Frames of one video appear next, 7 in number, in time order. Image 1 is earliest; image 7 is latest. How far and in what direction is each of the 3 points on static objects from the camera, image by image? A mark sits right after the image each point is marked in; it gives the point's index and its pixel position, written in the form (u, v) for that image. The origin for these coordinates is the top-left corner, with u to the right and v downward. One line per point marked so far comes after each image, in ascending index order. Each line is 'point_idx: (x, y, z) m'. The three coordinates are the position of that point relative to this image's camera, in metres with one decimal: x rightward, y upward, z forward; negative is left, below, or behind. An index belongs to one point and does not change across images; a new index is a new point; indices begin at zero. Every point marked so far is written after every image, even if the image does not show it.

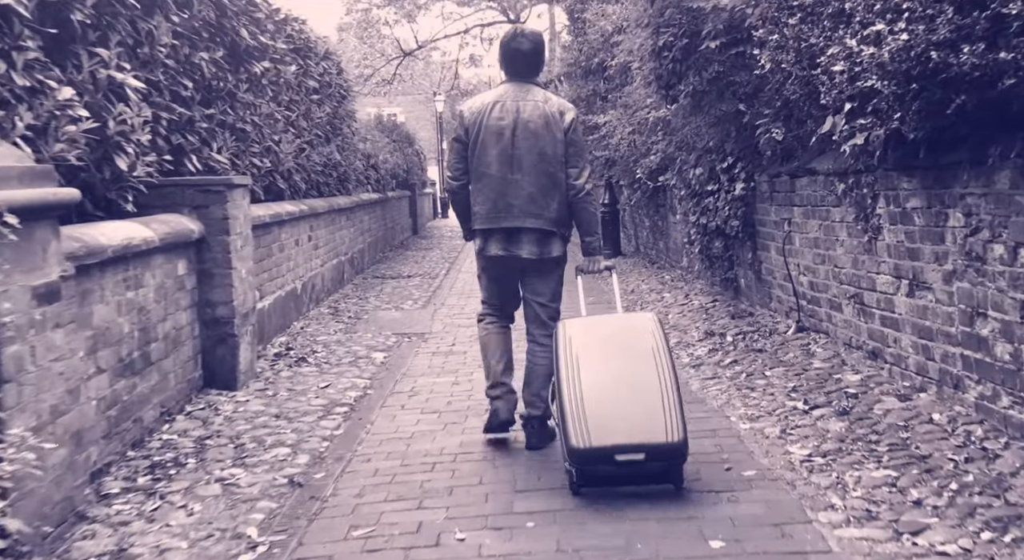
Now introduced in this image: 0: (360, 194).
0: (-2.5, +1.4, +19.5) m
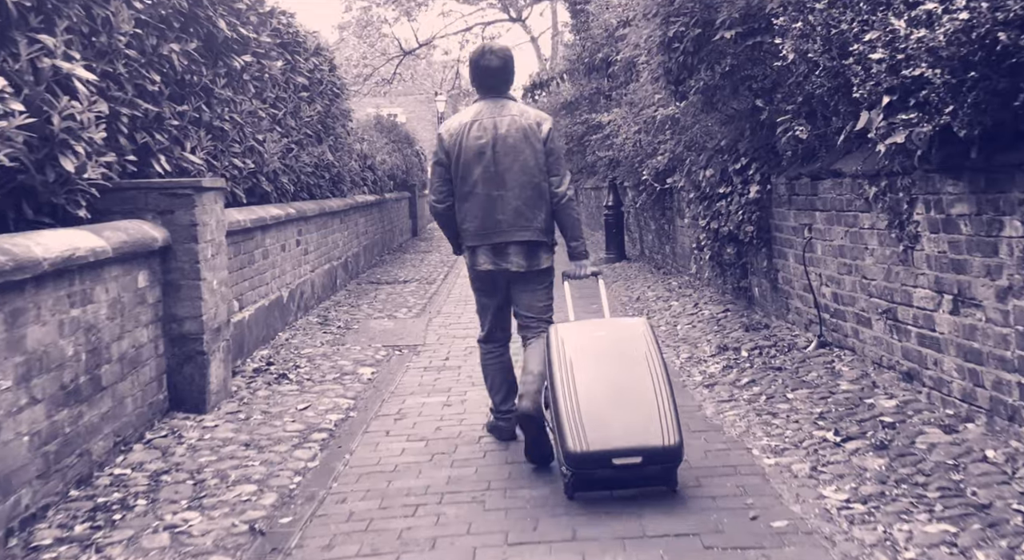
0: (-2.5, +1.4, +18.8) m
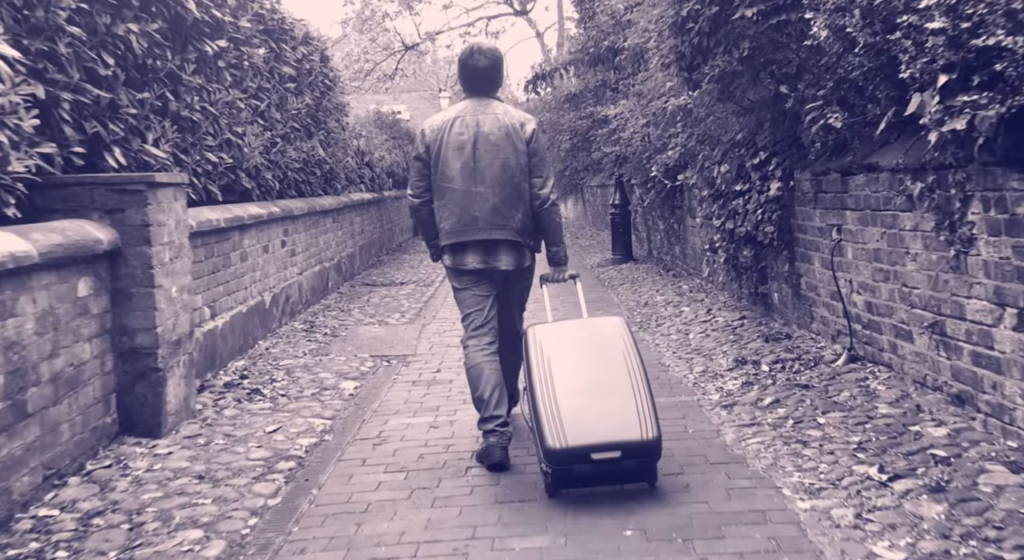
0: (-2.5, +1.3, +18.0) m
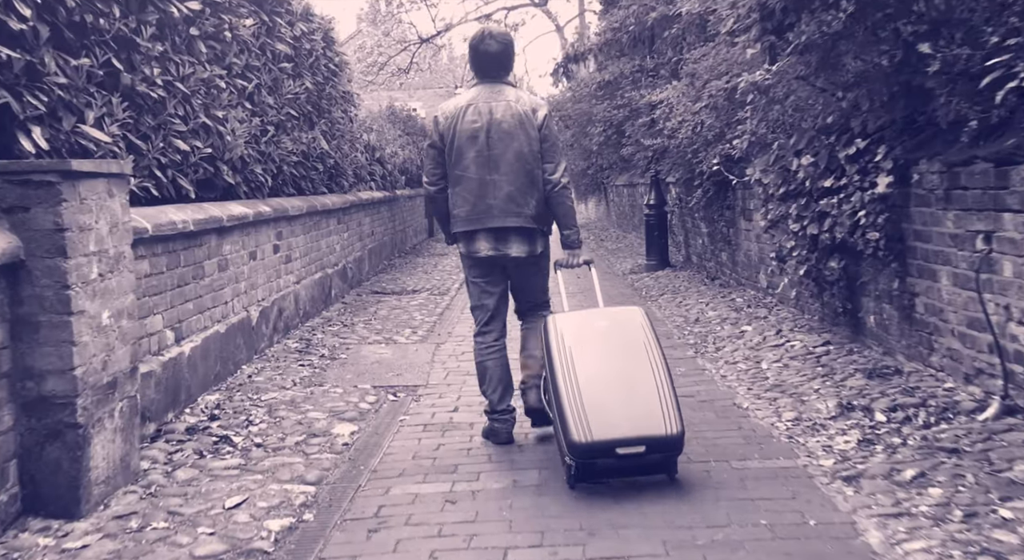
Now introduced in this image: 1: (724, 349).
0: (-2.2, +1.2, +16.3) m
1: (+1.6, -0.5, +8.8) m
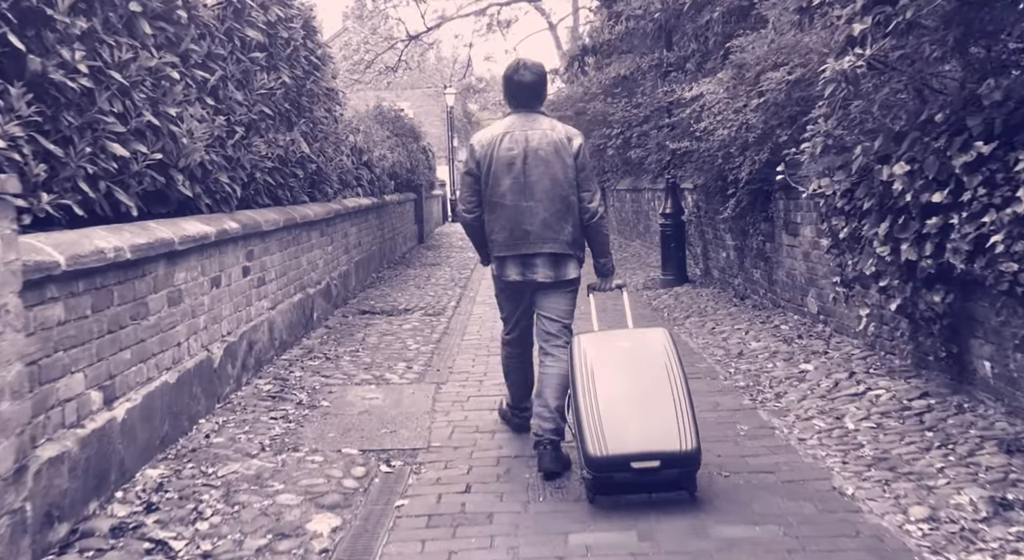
0: (-2.1, +1.0, +14.7) m
1: (+1.7, -0.7, +7.3) m
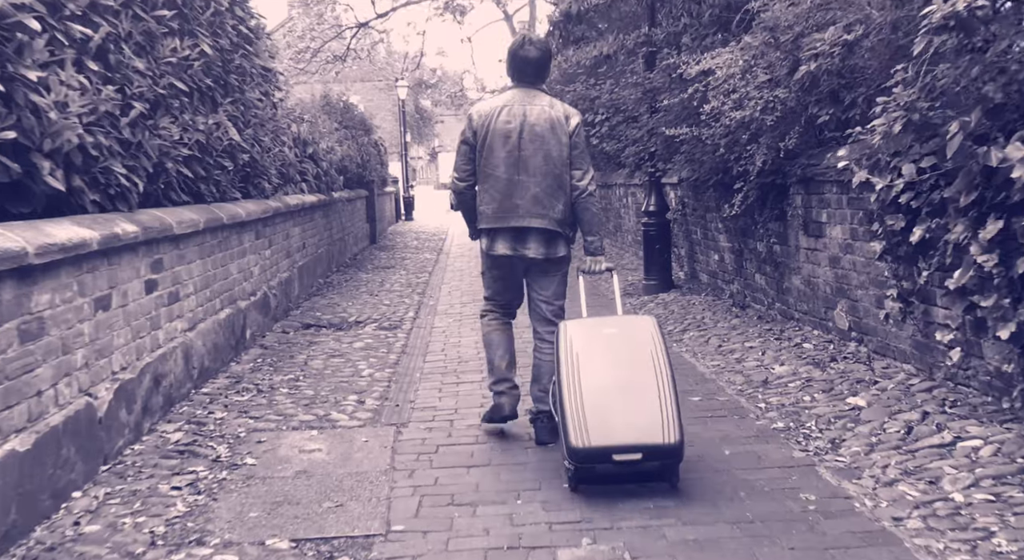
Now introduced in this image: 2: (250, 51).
0: (-2.5, +0.9, +12.9) m
1: (+1.6, -0.8, +5.6) m
2: (-2.4, +2.1, +10.4) m
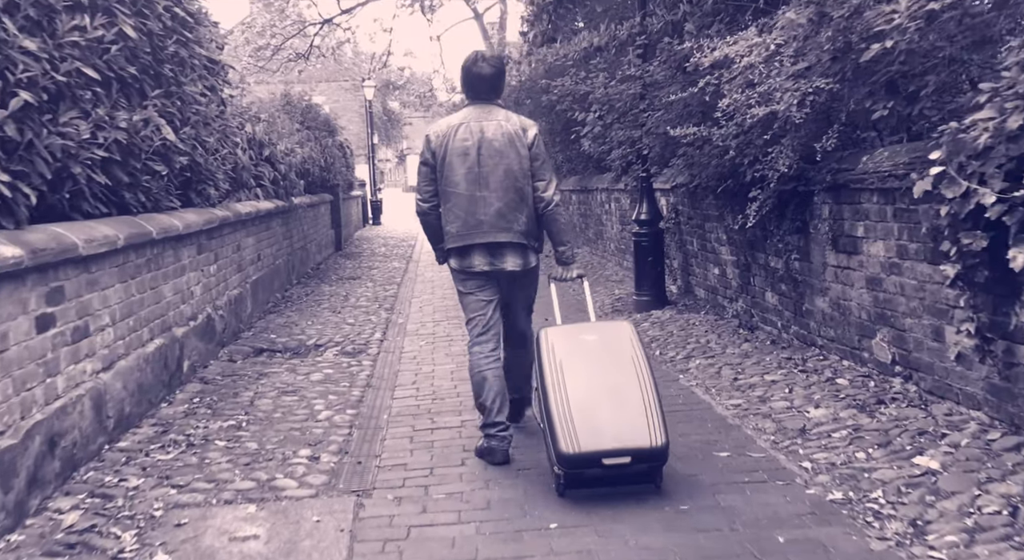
0: (-2.8, +0.8, +11.6) m
1: (+1.6, -1.0, +4.4) m
2: (-2.5, +1.9, +9.0) m
